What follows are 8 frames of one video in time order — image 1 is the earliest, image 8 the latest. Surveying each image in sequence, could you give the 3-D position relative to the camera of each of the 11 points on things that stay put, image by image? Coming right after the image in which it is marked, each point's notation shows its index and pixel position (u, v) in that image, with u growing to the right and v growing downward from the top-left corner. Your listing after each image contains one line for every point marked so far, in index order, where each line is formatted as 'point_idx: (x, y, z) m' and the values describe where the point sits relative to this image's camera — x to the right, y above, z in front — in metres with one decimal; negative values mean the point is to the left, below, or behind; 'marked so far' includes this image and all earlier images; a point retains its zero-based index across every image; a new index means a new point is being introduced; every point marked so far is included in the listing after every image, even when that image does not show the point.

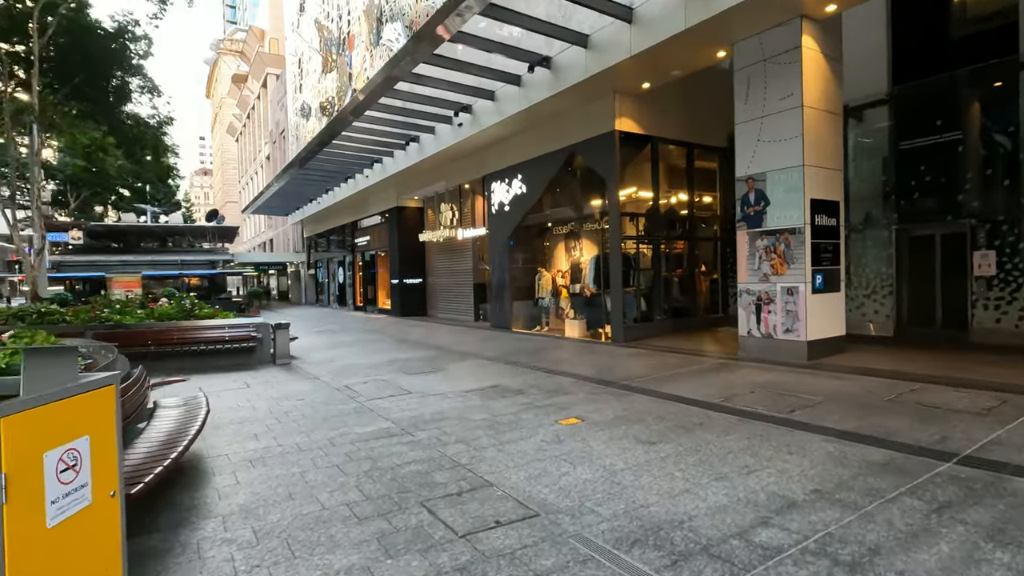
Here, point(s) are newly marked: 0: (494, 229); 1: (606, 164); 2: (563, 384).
0: (-0.5, +1.8, +16.0) m
1: (+2.1, +2.8, +11.8) m
2: (+0.7, -1.4, +7.6) m
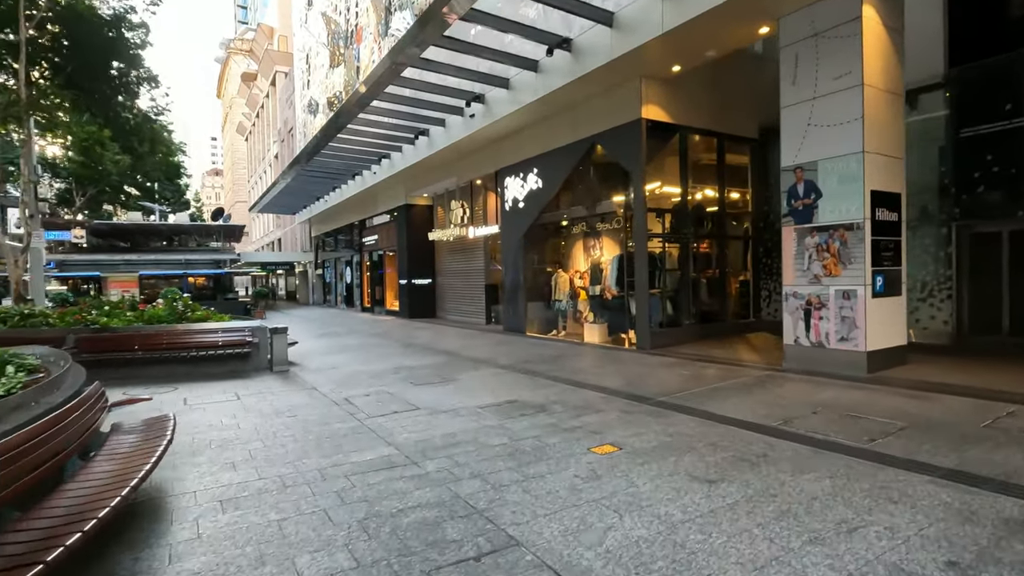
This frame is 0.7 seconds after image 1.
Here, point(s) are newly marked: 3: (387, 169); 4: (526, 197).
0: (-0.1, +1.7, +15.1) m
1: (+2.4, +2.7, +10.9) m
2: (+1.0, -1.4, +6.7) m
3: (-4.7, +4.4, +19.9) m
4: (+0.4, +2.4, +14.3) m
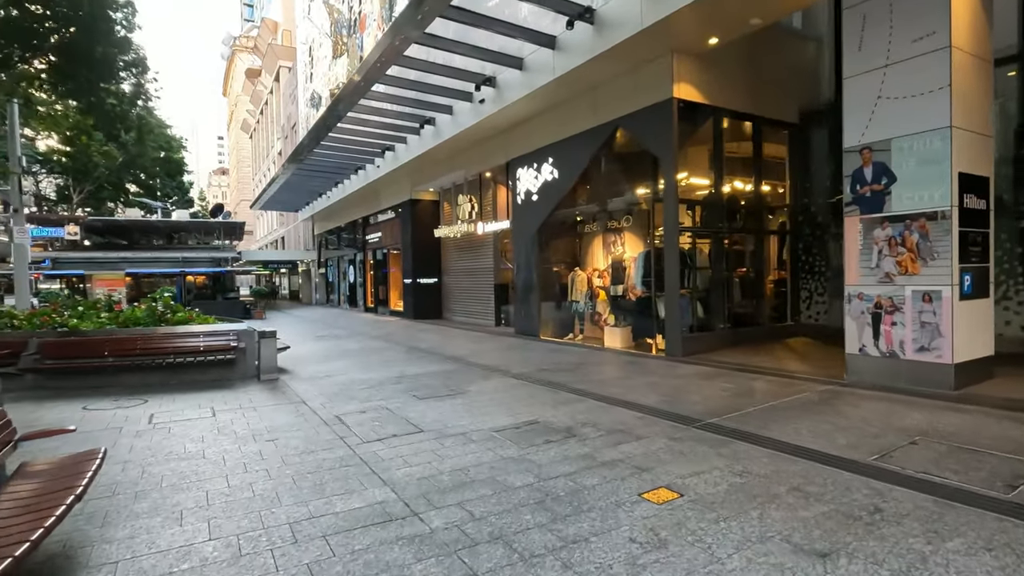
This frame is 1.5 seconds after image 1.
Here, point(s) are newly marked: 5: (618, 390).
0: (+0.2, +1.8, +14.0) m
1: (+2.7, +2.7, +9.8) m
2: (+1.2, -1.4, +5.6) m
3: (-4.3, +4.5, +18.9) m
4: (+0.7, +2.4, +13.2) m
5: (+1.4, -1.4, +7.2) m
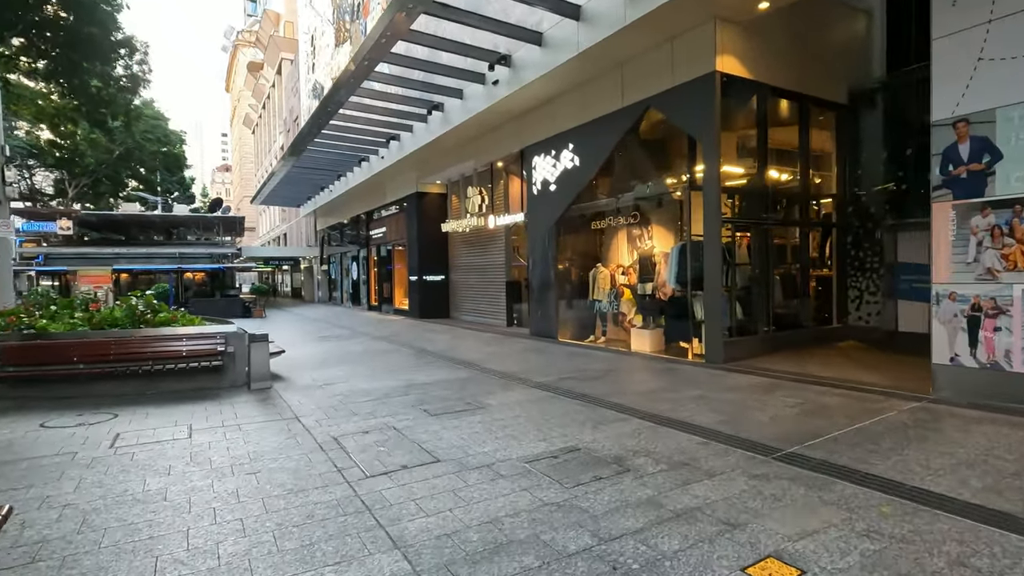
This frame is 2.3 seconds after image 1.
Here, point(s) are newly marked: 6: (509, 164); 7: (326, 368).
0: (+0.6, +1.8, +13.0) m
1: (+3.0, +2.8, +8.7) m
2: (+1.5, -1.4, +4.6) m
3: (-3.9, +4.5, +17.9) m
4: (+1.1, +2.5, +12.1) m
5: (+1.7, -1.4, +6.1) m
6: (-0.1, +3.5, +15.1) m
7: (-3.4, -1.5, +9.7) m
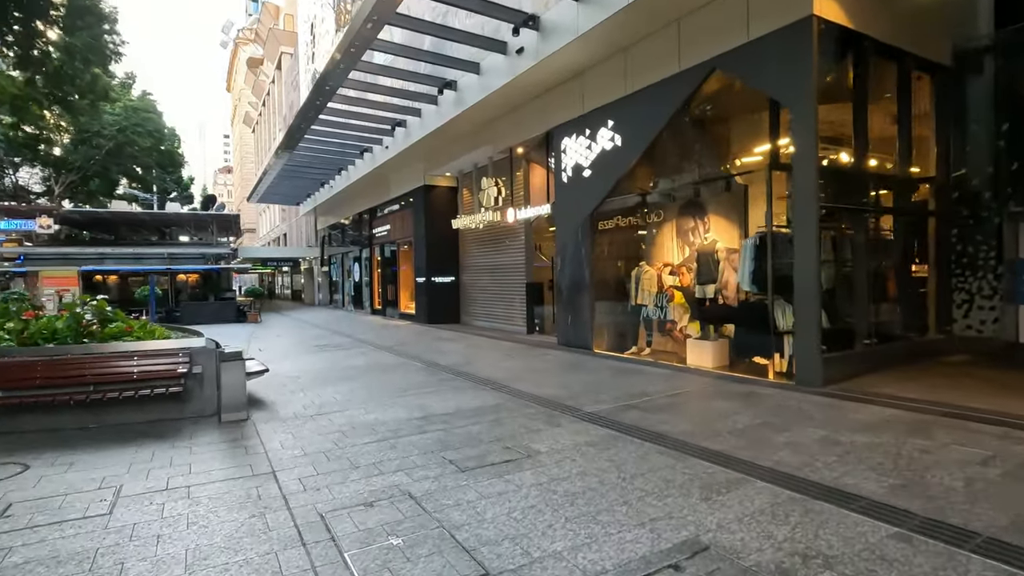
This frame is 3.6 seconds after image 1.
0: (+1.1, +1.8, +11.2) m
1: (+3.6, +2.7, +7.0) m
2: (+2.0, -1.4, +2.8) m
3: (-3.3, +4.5, +16.1) m
4: (+1.6, +2.4, +10.4) m
5: (+2.2, -1.4, +4.4) m
6: (+0.5, +3.4, +13.3) m
7: (-2.9, -1.5, +7.9) m
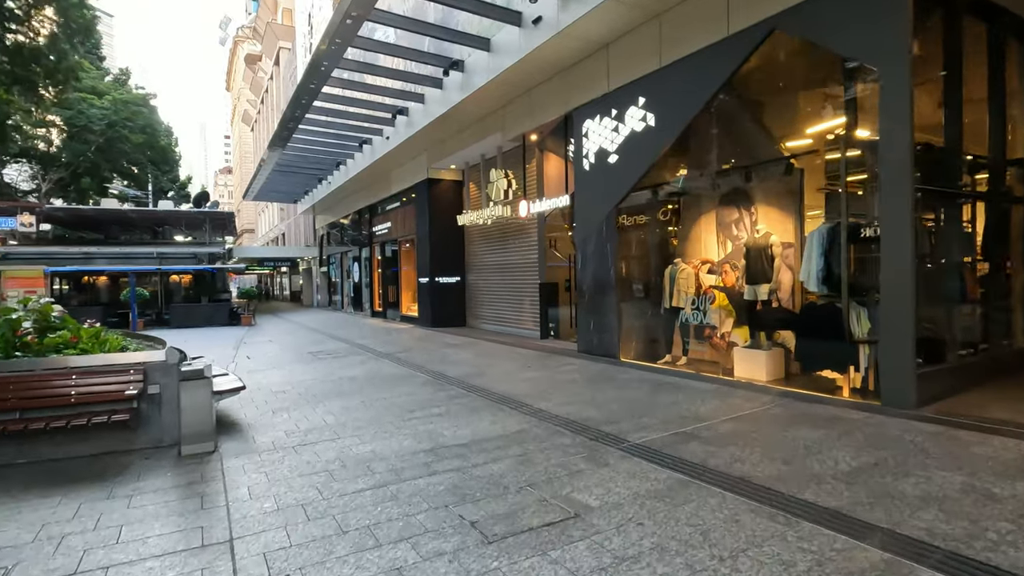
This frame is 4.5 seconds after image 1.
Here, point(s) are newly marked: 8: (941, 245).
0: (+1.4, +1.7, +10.0) m
1: (+3.8, +2.7, +5.8) m
2: (+2.3, -1.4, +1.6) m
3: (-3.0, +4.4, +14.9) m
4: (+1.9, +2.4, +9.2) m
5: (+2.5, -1.4, +3.2) m
6: (+0.7, +3.4, +12.1) m
7: (-2.6, -1.5, +6.7) m
8: (+5.0, +0.5, +6.3) m
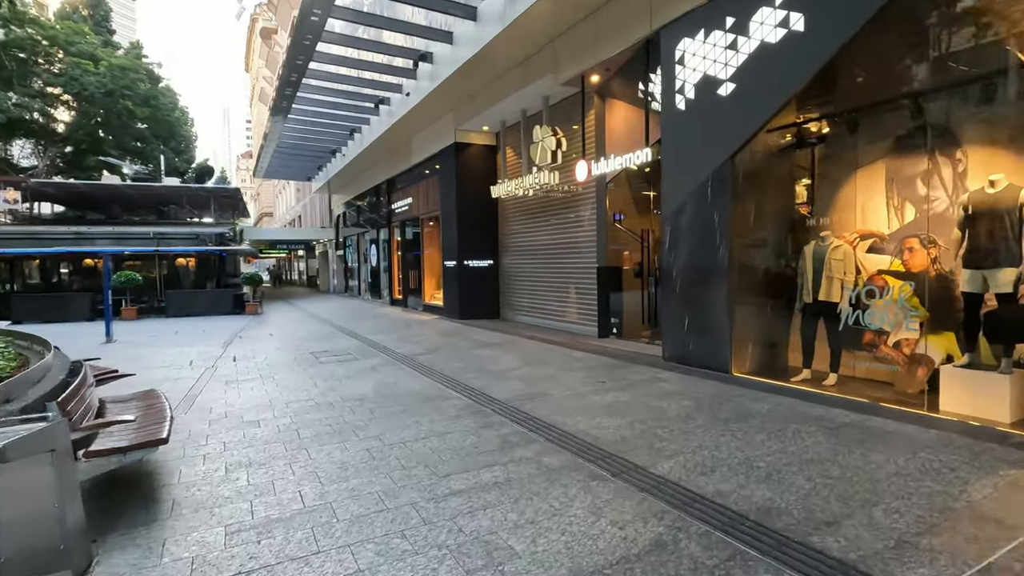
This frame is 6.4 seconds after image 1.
0: (+2.3, +1.9, +7.3) m
1: (+4.6, +2.8, +2.9) m
2: (+2.8, -1.5, -1.1) m
3: (-1.9, +4.8, +12.3) m
4: (+2.7, +2.6, +6.4) m
5: (+3.1, -1.4, +0.5) m
6: (+1.7, +3.7, +9.4) m
7: (-1.8, -1.4, +4.2) m
8: (+5.8, +0.6, +3.5) m
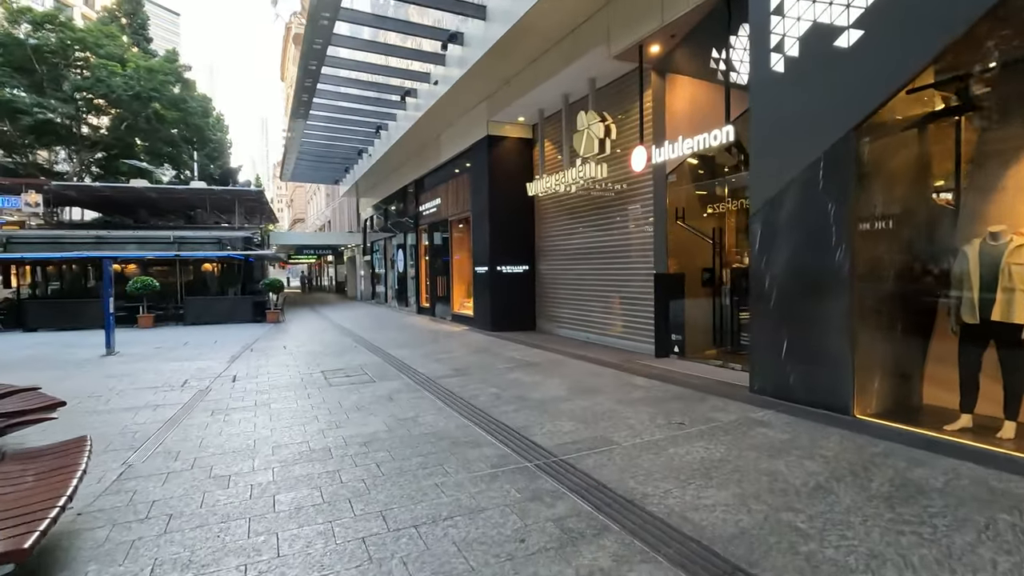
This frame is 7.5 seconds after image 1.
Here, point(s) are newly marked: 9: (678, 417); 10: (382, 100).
0: (+2.8, +1.8, +5.7) m
1: (+4.8, +2.7, +1.2) m
2: (+2.9, -1.5, -2.7) m
3: (-1.1, +4.6, +11.0) m
4: (+3.2, +2.5, +4.8) m
5: (+3.3, -1.4, -1.2) m
6: (+2.4, +3.5, +7.8) m
7: (-1.5, -1.5, +2.9) m
8: (+6.1, +0.5, +1.7) m
9: (+1.7, -1.3, +5.3) m
10: (-3.5, +5.2, +14.6) m
